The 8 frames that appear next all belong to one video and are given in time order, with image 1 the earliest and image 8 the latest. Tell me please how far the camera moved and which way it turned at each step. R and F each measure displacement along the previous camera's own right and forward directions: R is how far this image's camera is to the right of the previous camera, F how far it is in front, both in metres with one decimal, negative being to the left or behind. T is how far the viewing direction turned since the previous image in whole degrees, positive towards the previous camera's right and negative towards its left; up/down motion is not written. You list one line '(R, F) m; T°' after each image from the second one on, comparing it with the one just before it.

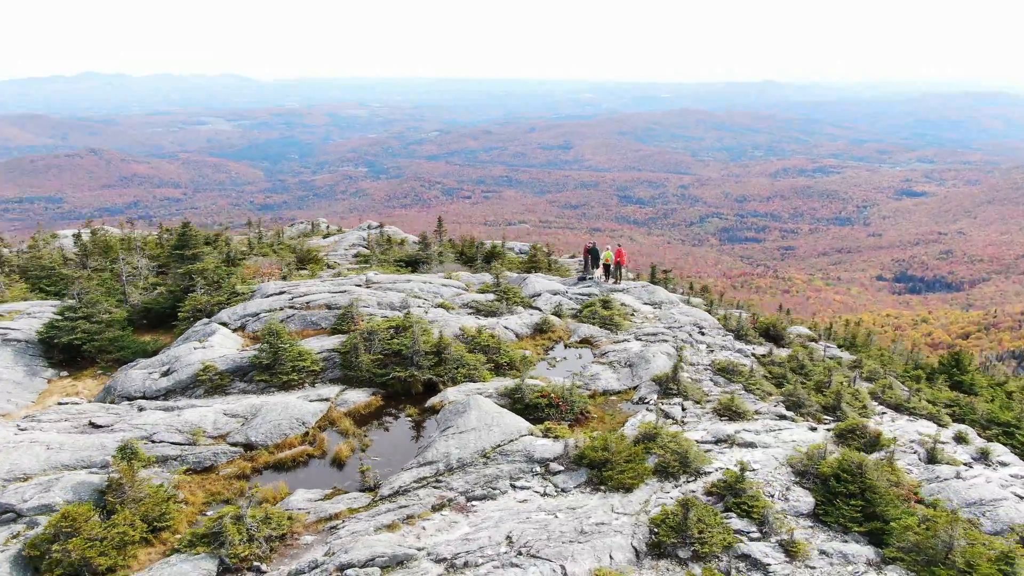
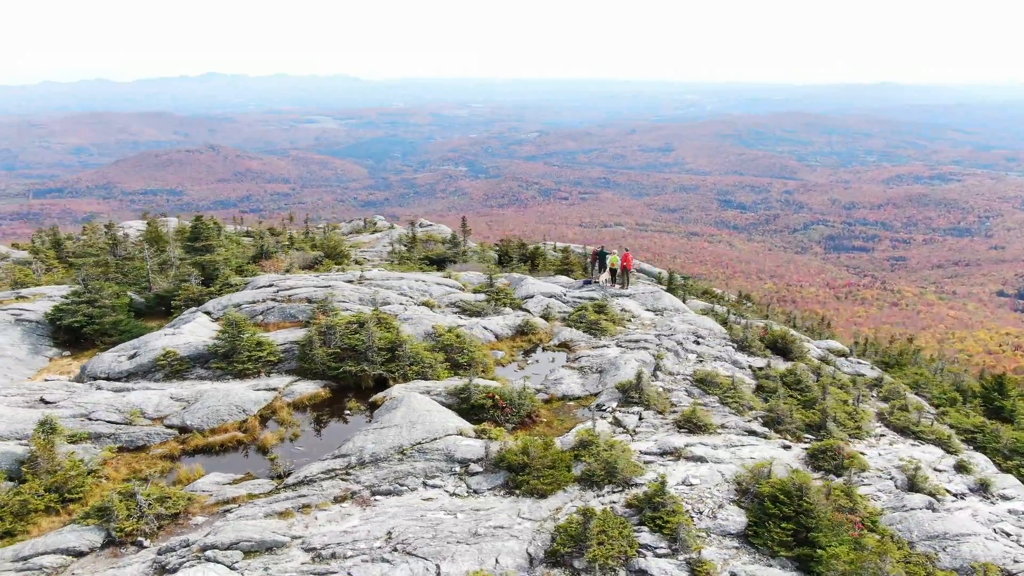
(+2.7, +0.1) m; -7°
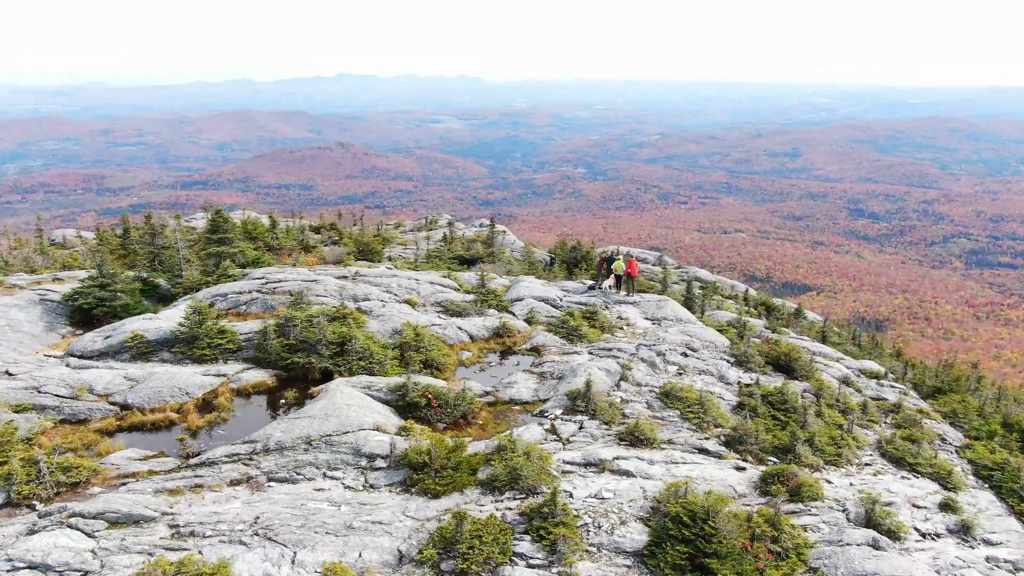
(+3.3, +0.2) m; -9°
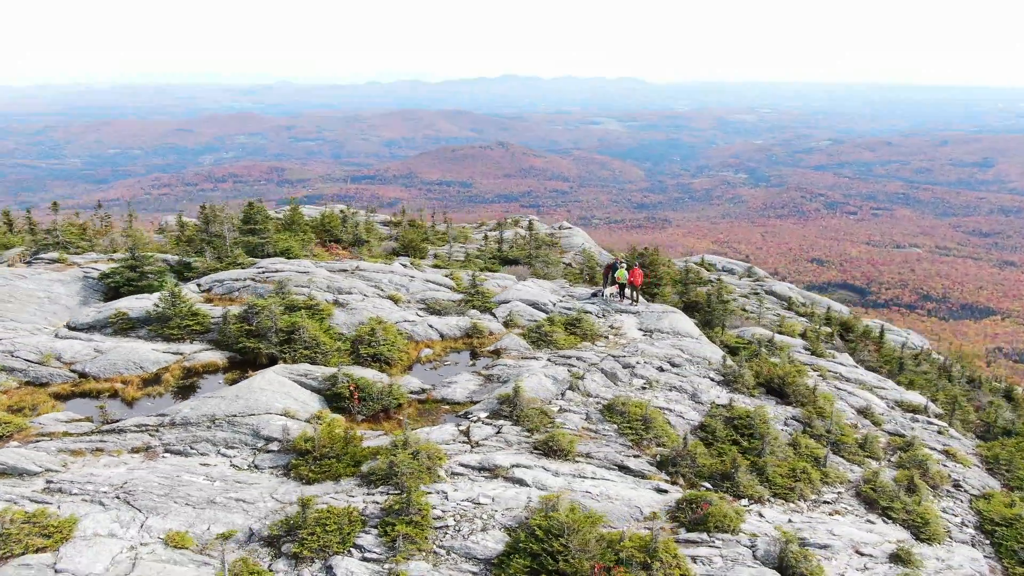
(+4.3, +0.3) m; -11°
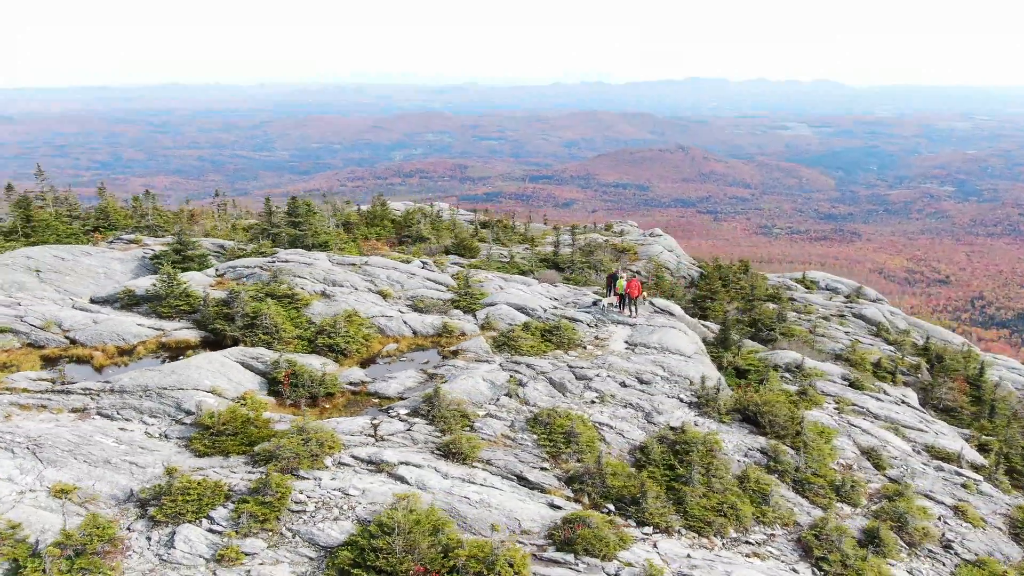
(+4.8, +0.4) m; -13°
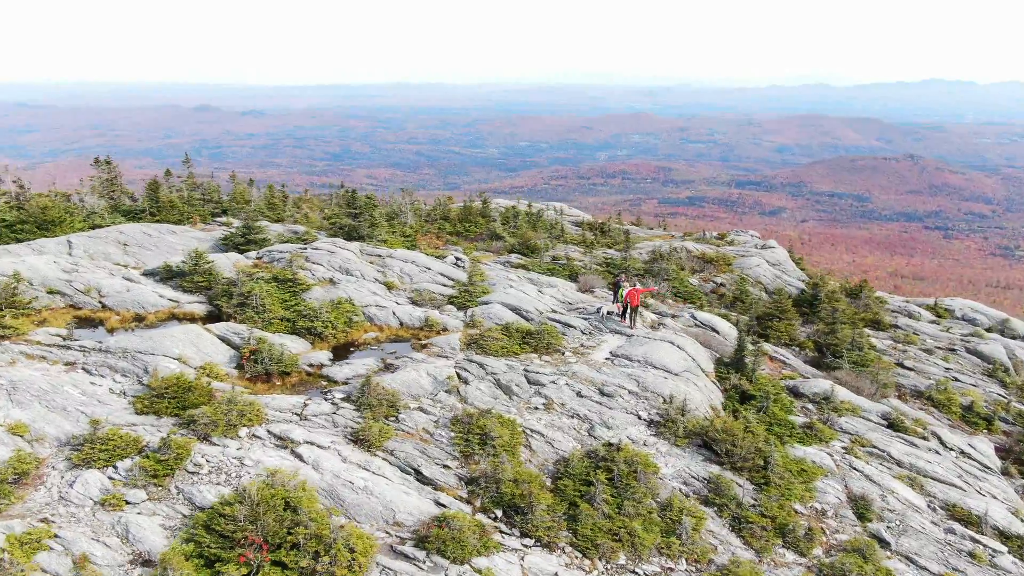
(+5.3, +0.6) m; -15°
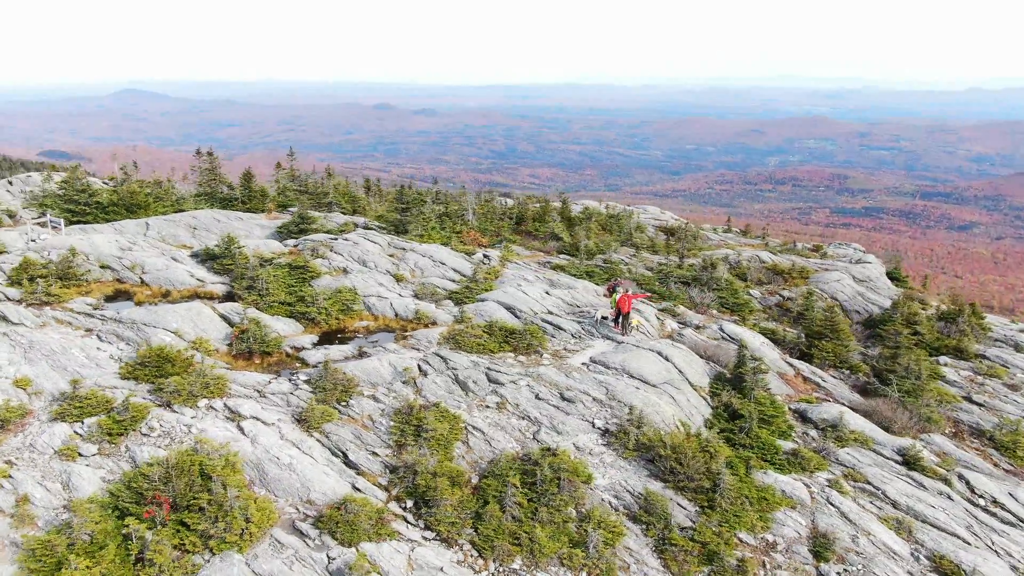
(+4.3, +0.4) m; -12°
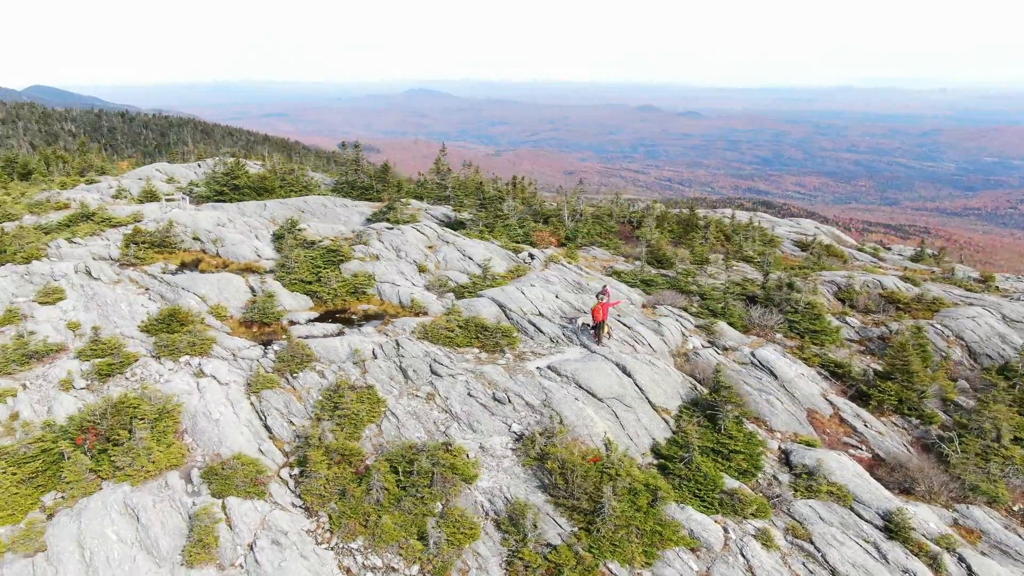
(+6.7, +1.0) m; -19°
